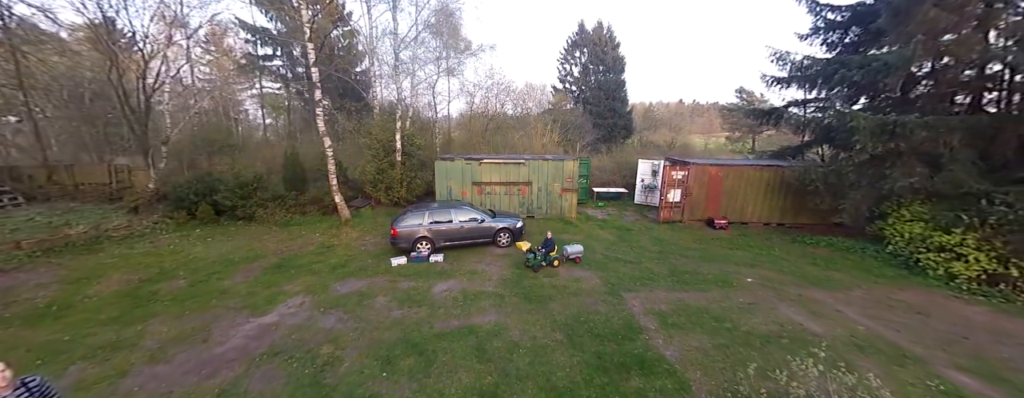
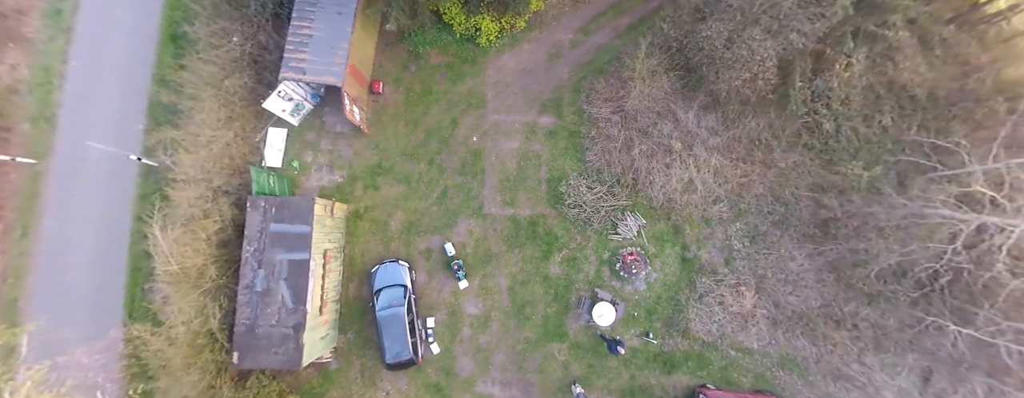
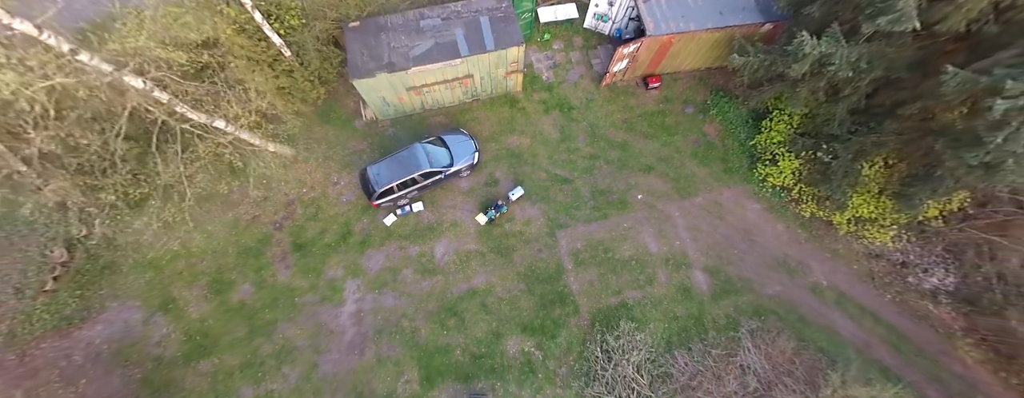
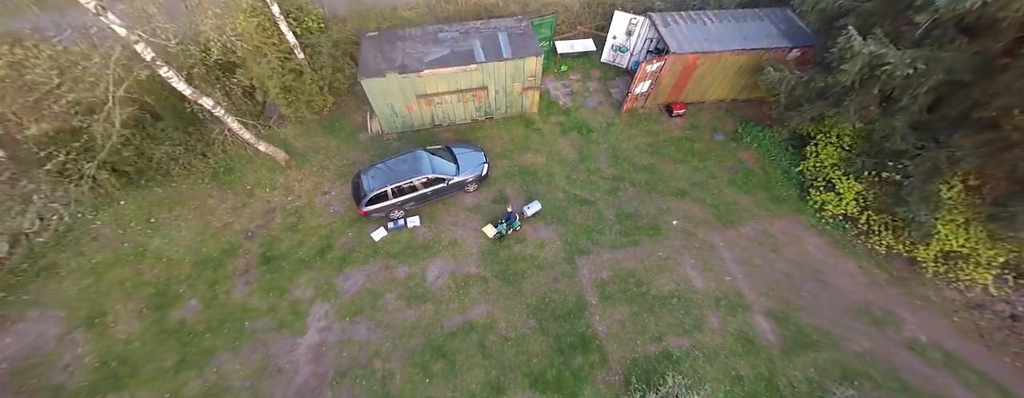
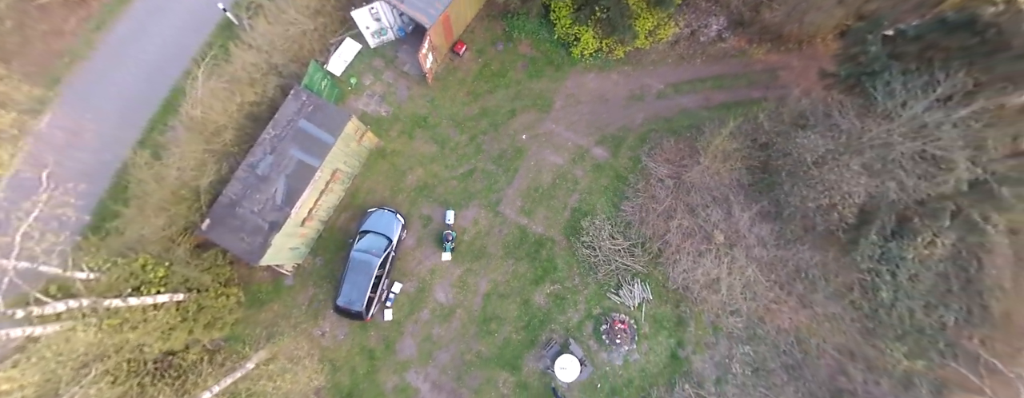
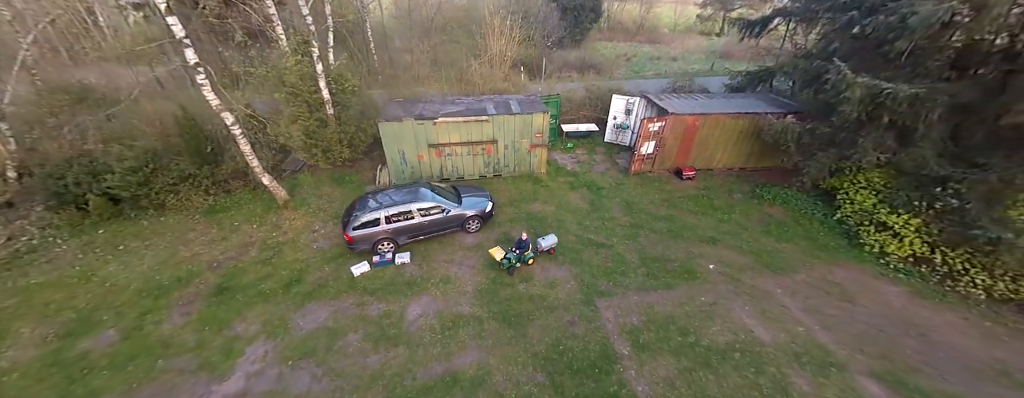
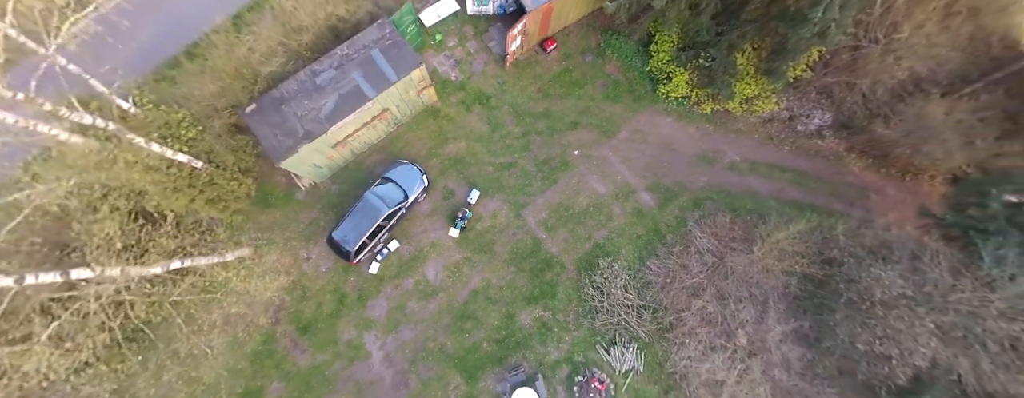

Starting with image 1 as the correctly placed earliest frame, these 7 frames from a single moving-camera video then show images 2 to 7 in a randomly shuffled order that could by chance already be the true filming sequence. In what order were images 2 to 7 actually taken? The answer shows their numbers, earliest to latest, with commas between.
6, 4, 3, 7, 5, 2
